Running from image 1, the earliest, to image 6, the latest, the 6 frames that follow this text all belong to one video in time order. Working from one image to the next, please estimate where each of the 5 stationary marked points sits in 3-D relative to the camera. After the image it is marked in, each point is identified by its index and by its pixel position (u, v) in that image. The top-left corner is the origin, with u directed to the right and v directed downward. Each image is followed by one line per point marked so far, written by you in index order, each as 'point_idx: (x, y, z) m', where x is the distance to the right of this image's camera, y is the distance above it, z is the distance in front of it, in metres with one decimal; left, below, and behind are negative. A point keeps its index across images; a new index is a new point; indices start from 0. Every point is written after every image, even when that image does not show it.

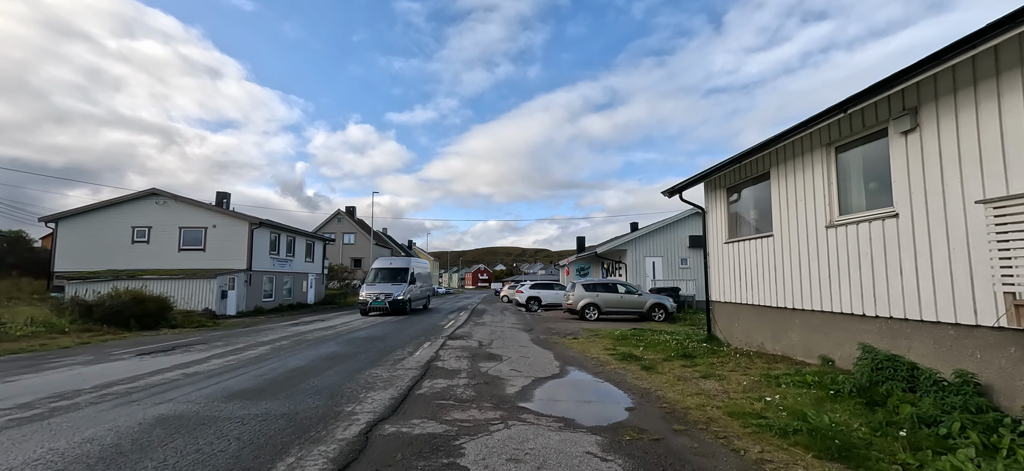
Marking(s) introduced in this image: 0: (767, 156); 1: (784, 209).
0: (+4.9, +1.5, +7.8) m
1: (+4.8, +0.5, +7.3) m
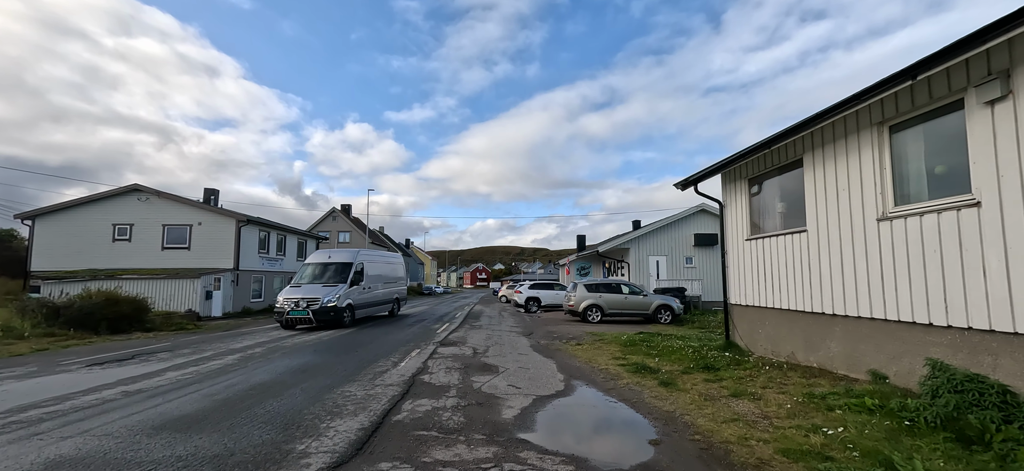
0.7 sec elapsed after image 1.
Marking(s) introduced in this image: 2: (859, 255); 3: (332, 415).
0: (+4.8, +1.6, +6.8) m
1: (+4.8, +0.6, +6.3) m
2: (+4.8, -0.3, +5.7) m
3: (-1.9, -1.9, +4.4) m
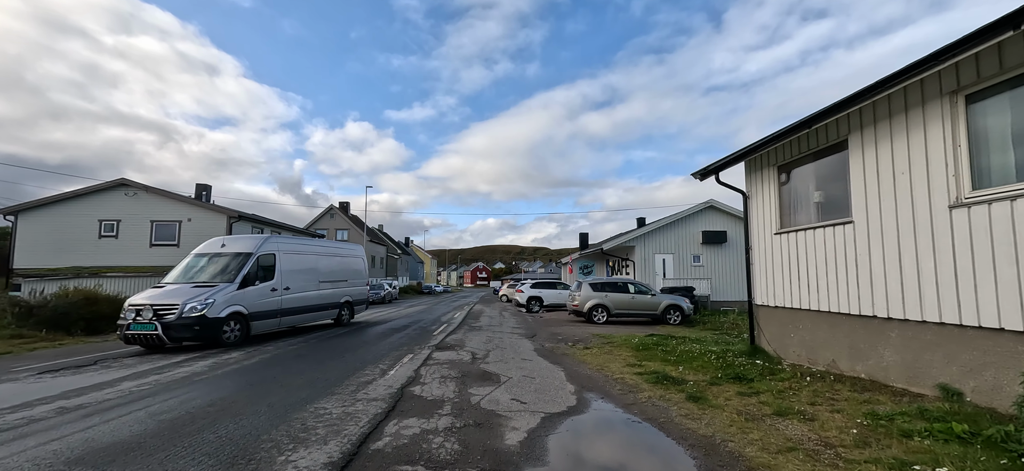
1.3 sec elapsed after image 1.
0: (+4.9, +1.7, +6.0) m
1: (+4.8, +0.7, +5.5) m
2: (+4.8, -0.2, +4.8) m
3: (-1.9, -1.8, +3.5) m
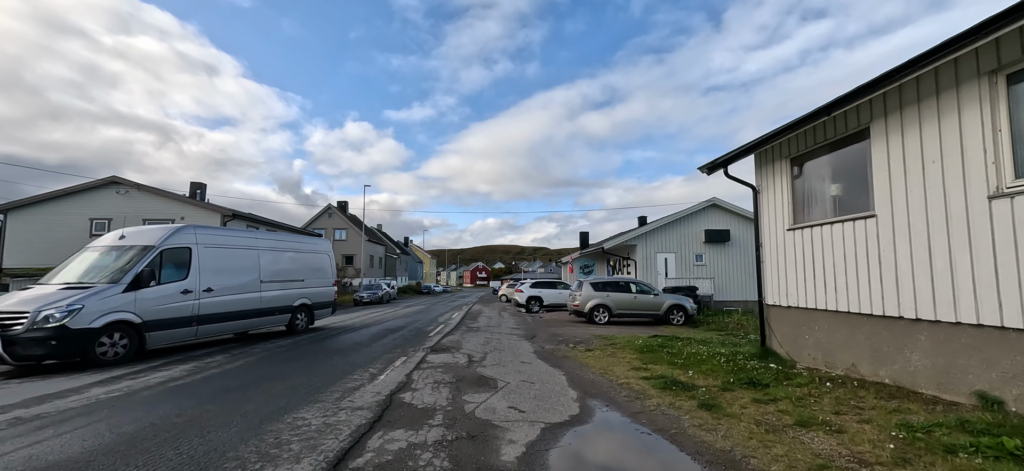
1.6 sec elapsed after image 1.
0: (+4.8, +1.8, +5.6) m
1: (+4.8, +0.7, +5.1) m
2: (+4.8, -0.1, +4.4) m
3: (-1.9, -1.7, +3.1) m
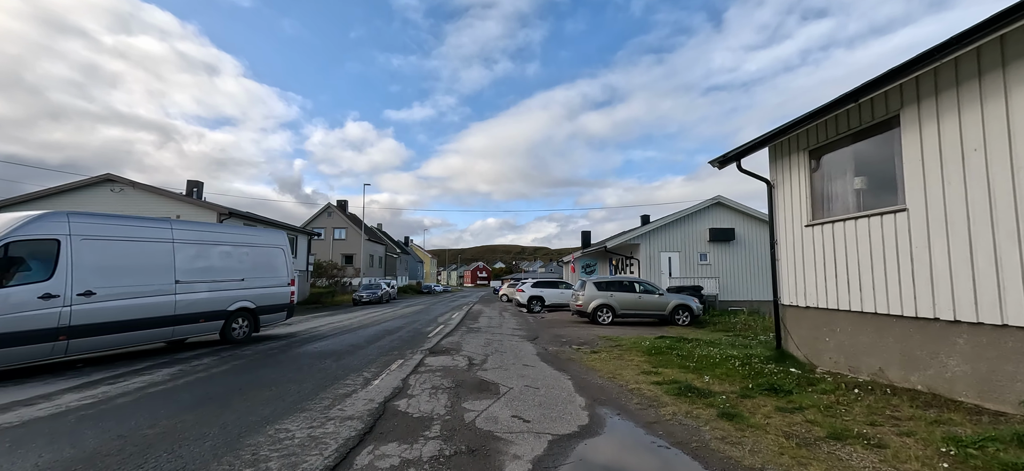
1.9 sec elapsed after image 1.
0: (+4.9, +1.8, +5.2) m
1: (+4.9, +0.8, +4.7) m
2: (+4.9, 0.0, +4.1) m
3: (-1.9, -1.7, +2.8) m
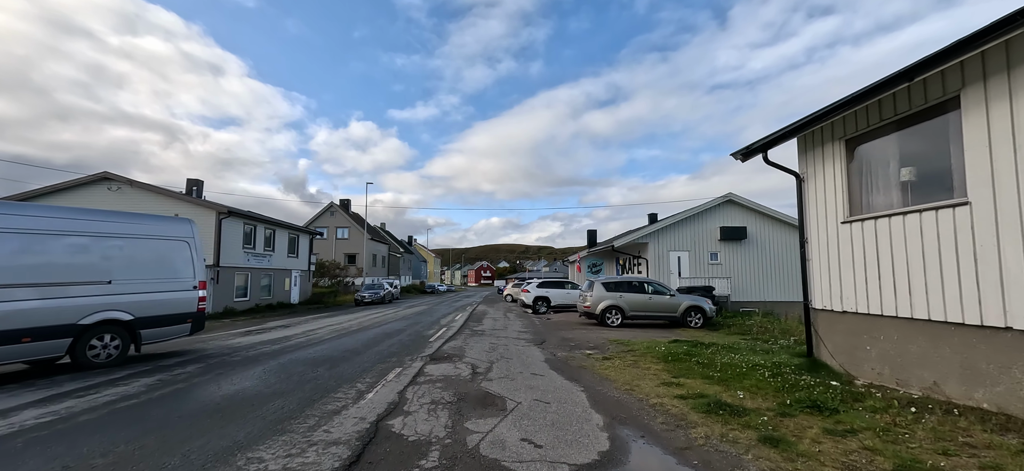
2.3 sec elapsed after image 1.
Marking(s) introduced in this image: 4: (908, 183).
0: (+5.0, +1.9, +4.6) m
1: (+4.9, +0.8, +4.1) m
2: (+4.9, 0.0, +3.5) m
3: (-1.8, -1.6, +2.2) m
4: (+5.2, +0.7, +5.3) m
